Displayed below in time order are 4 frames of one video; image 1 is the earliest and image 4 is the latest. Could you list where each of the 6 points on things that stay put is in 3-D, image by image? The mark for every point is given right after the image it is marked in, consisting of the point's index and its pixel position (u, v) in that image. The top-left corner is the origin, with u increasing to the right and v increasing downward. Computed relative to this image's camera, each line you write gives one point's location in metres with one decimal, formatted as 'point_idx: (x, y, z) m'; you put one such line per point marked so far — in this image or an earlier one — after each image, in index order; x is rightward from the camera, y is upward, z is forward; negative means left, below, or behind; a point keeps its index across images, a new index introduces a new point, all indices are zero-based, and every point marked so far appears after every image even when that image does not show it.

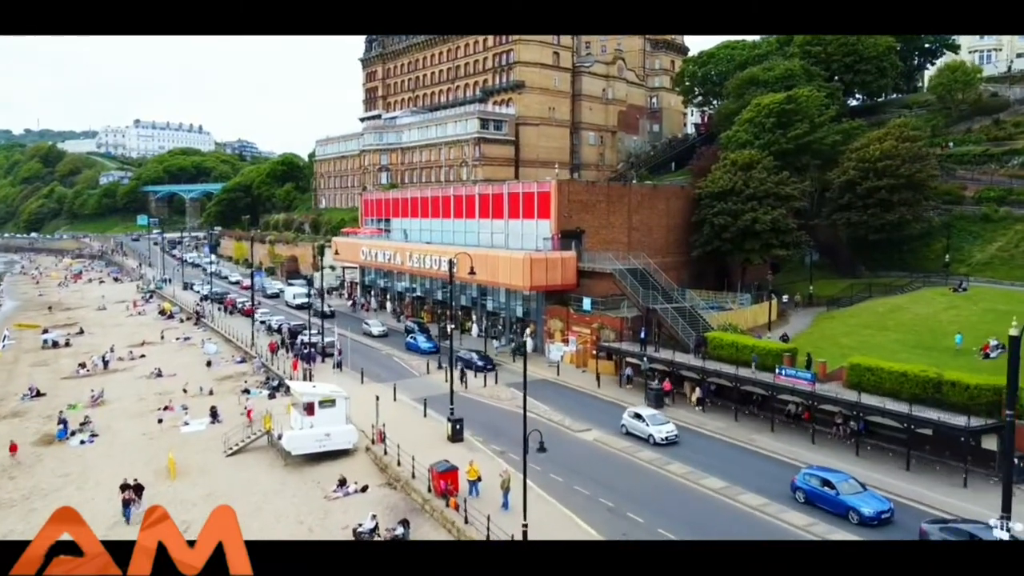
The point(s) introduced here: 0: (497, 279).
0: (-0.3, +0.2, +18.2) m
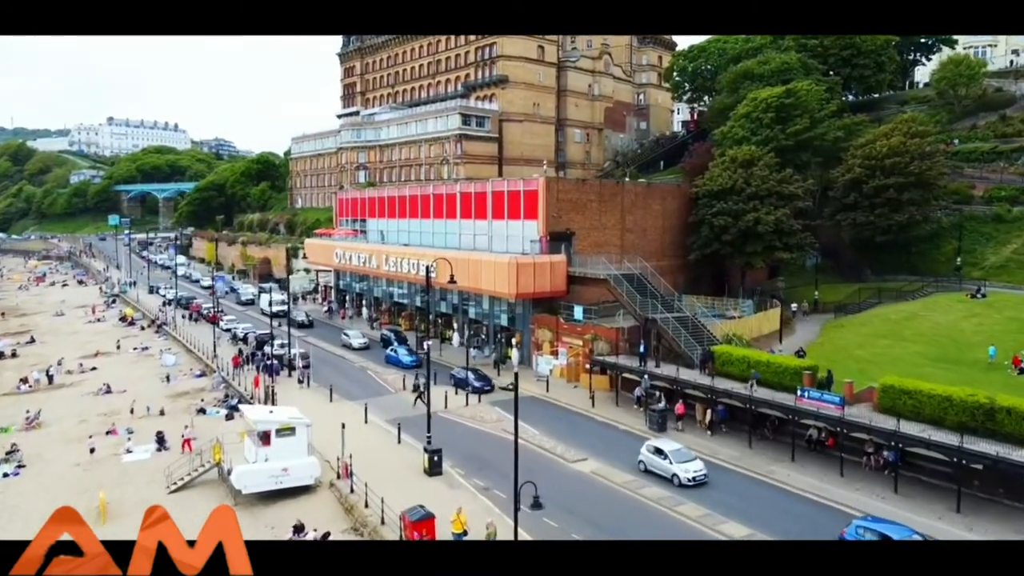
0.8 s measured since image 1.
0: (-0.7, +0.1, +16.7) m
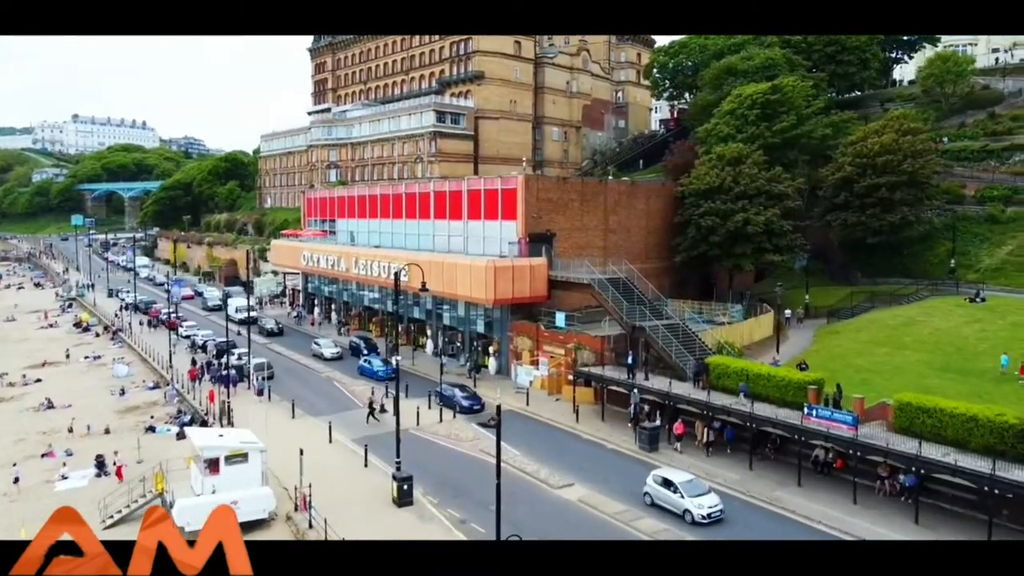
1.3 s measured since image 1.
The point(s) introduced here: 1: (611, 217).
0: (-1.1, 0.0, +15.7) m
1: (+2.2, +1.6, +17.4) m
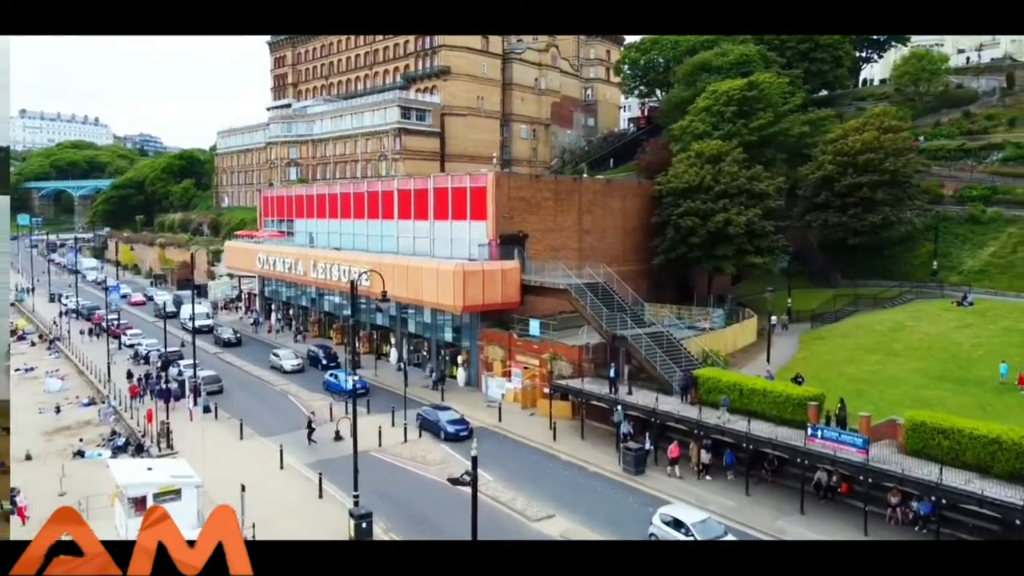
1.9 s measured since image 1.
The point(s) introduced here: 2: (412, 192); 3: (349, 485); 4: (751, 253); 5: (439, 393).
0: (-1.7, -0.1, +14.7) m
1: (+1.5, +1.5, +16.5) m
2: (-2.1, +2.0, +16.5) m
3: (-1.9, -2.4, +9.6) m
4: (+4.9, +0.7, +16.3) m
5: (-1.2, -1.9, +13.9) m
